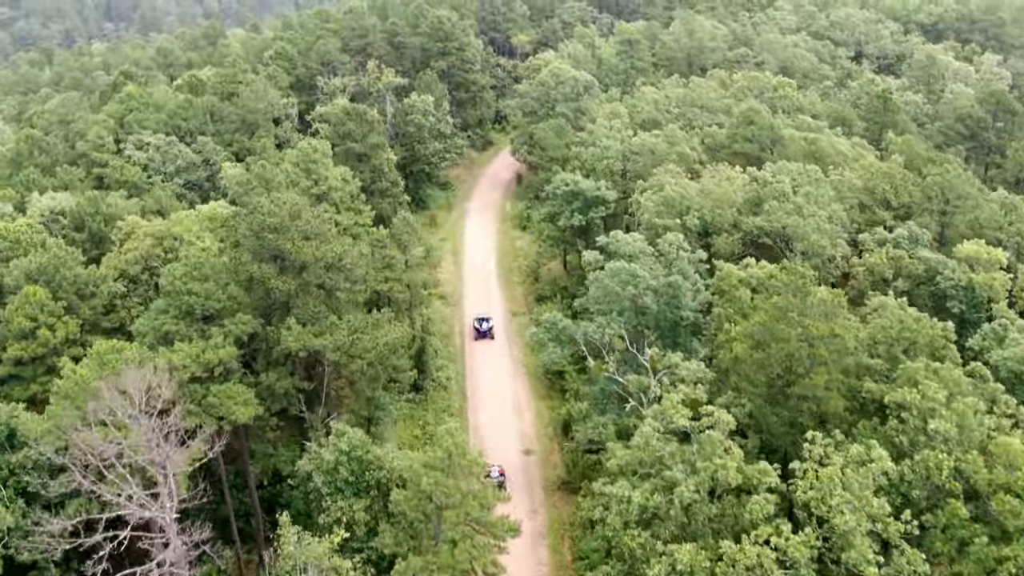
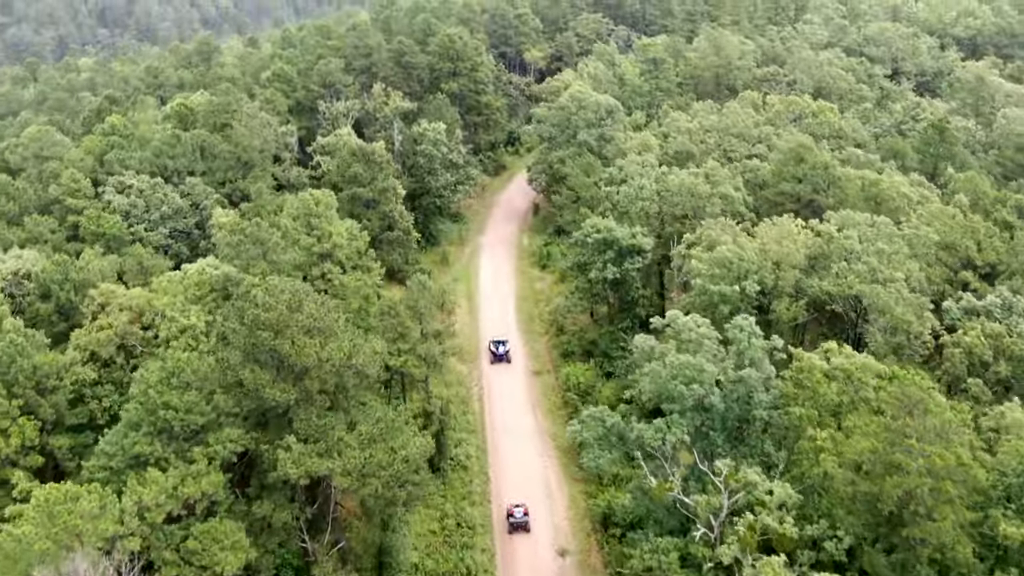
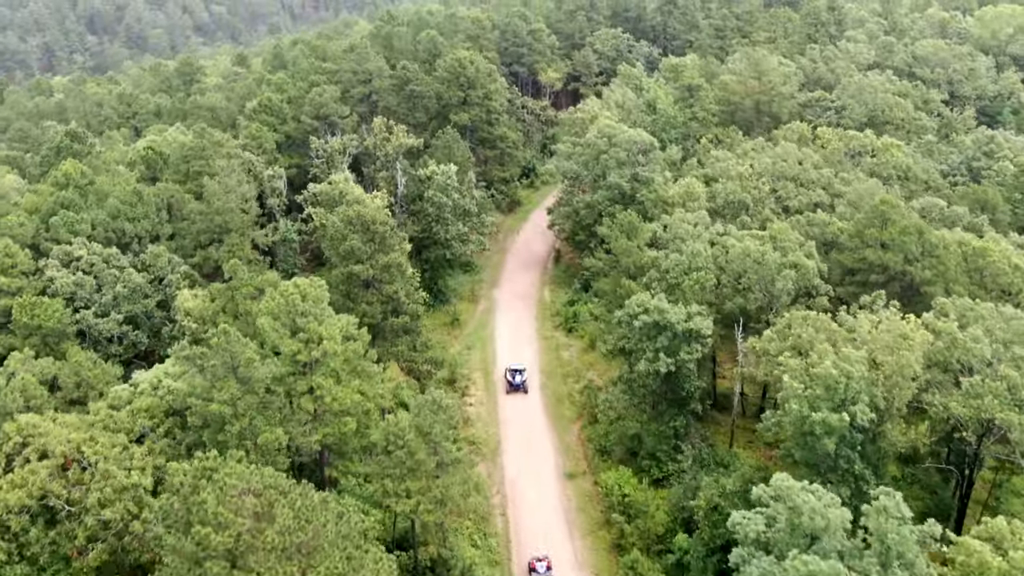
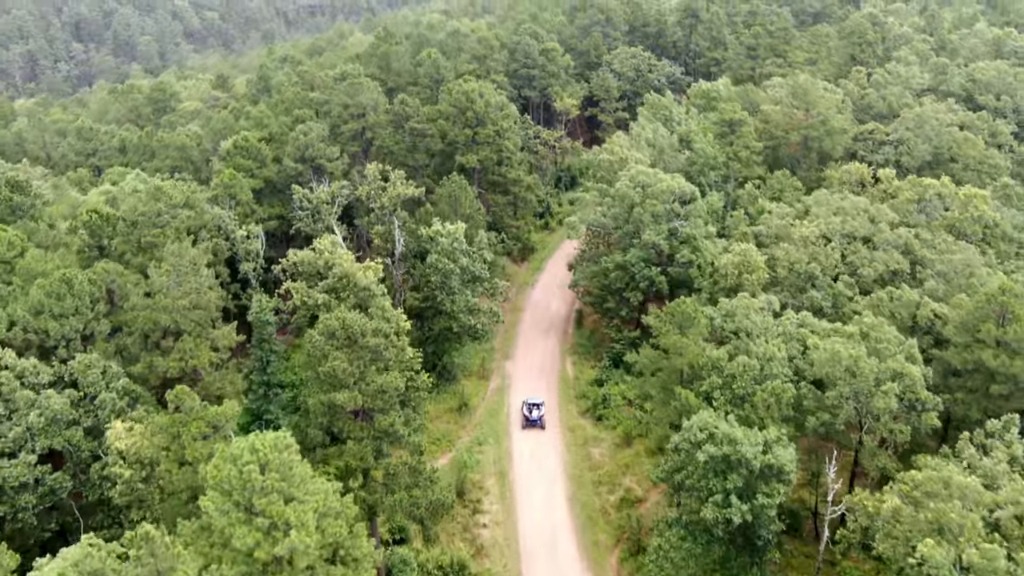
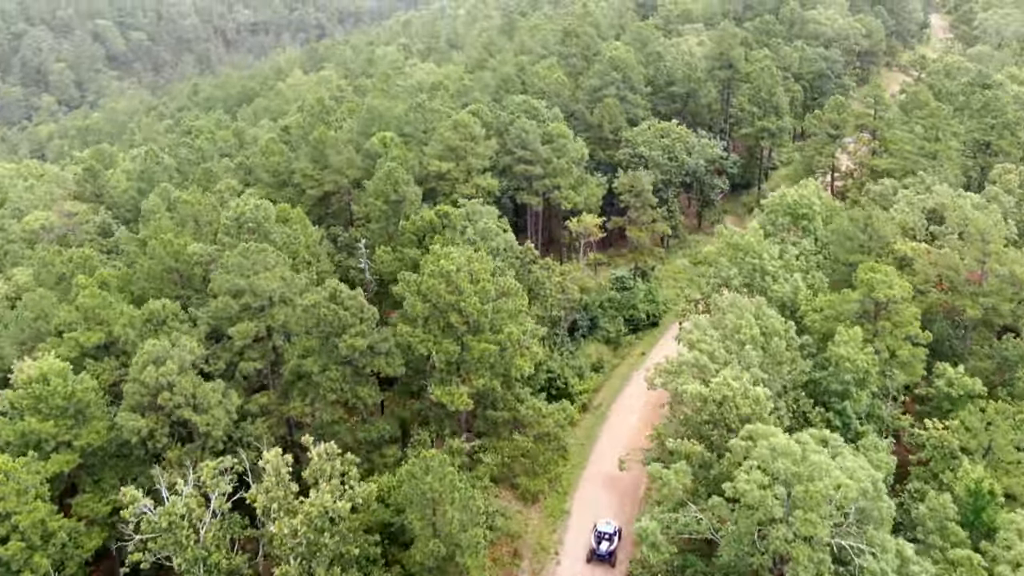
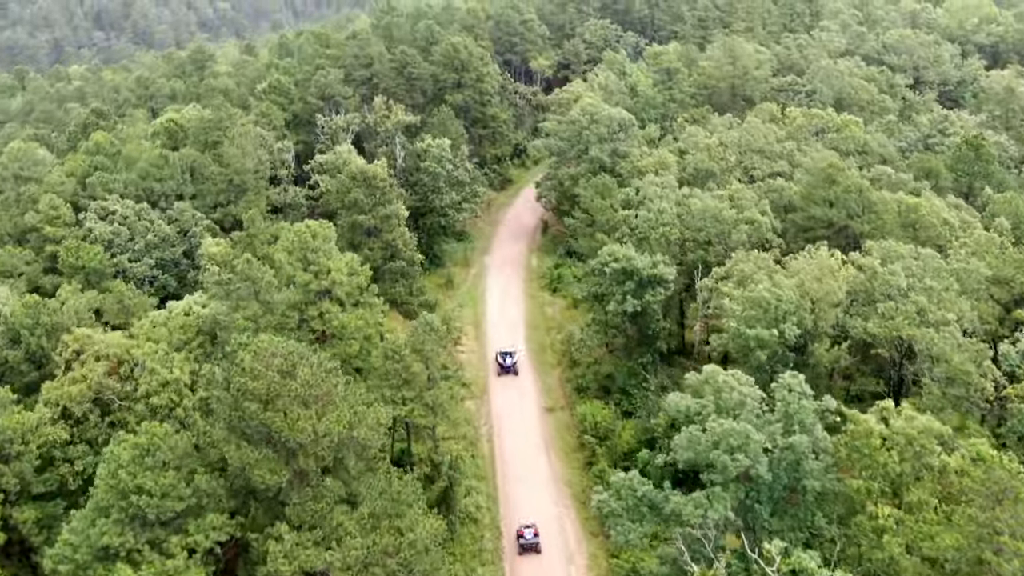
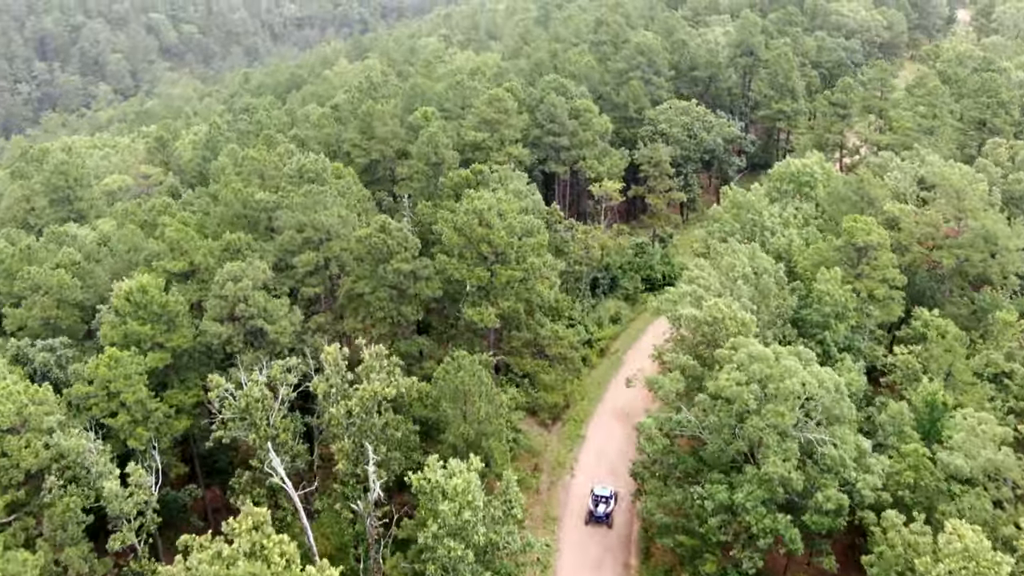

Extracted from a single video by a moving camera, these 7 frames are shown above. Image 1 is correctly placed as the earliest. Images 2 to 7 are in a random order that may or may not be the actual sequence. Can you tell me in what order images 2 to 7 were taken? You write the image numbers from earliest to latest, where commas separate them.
2, 6, 3, 4, 7, 5
